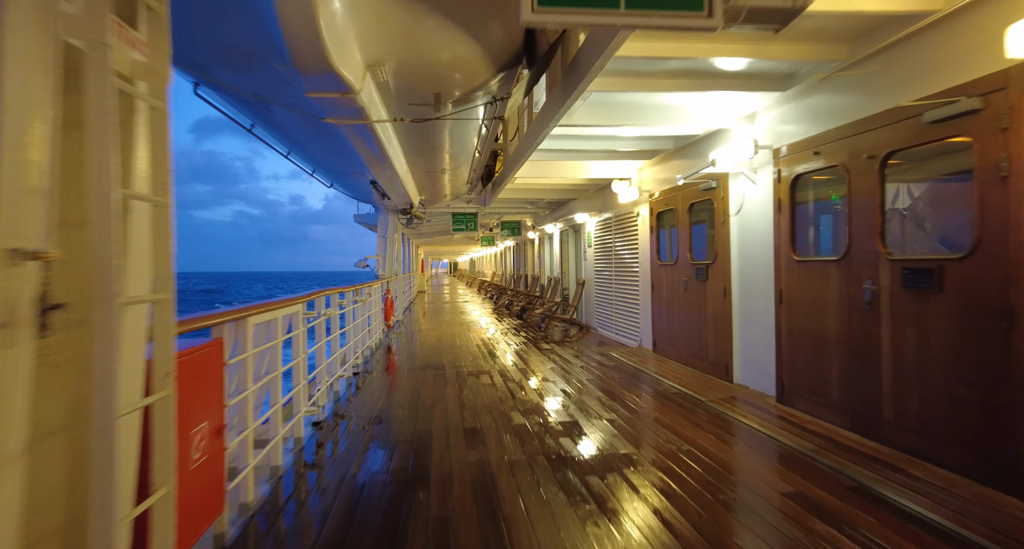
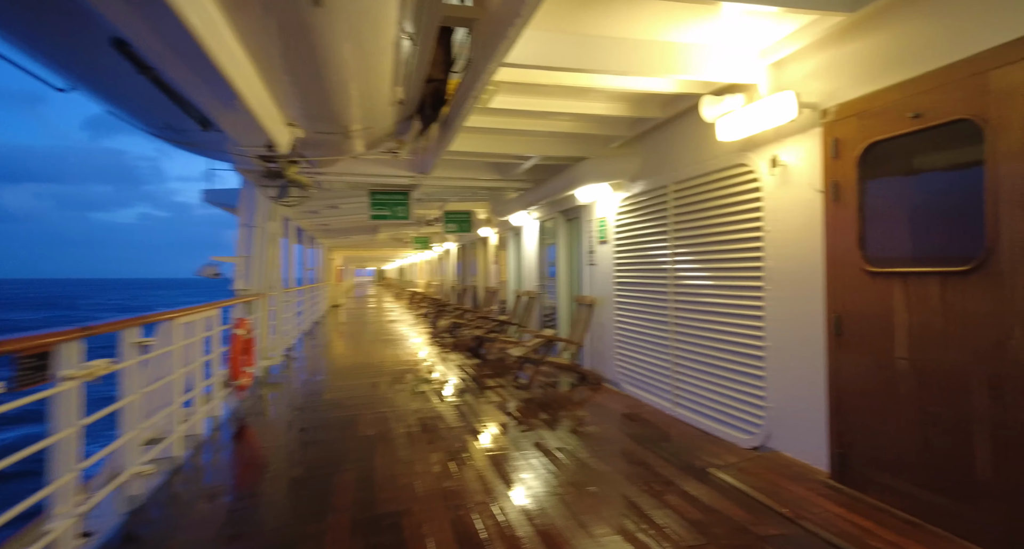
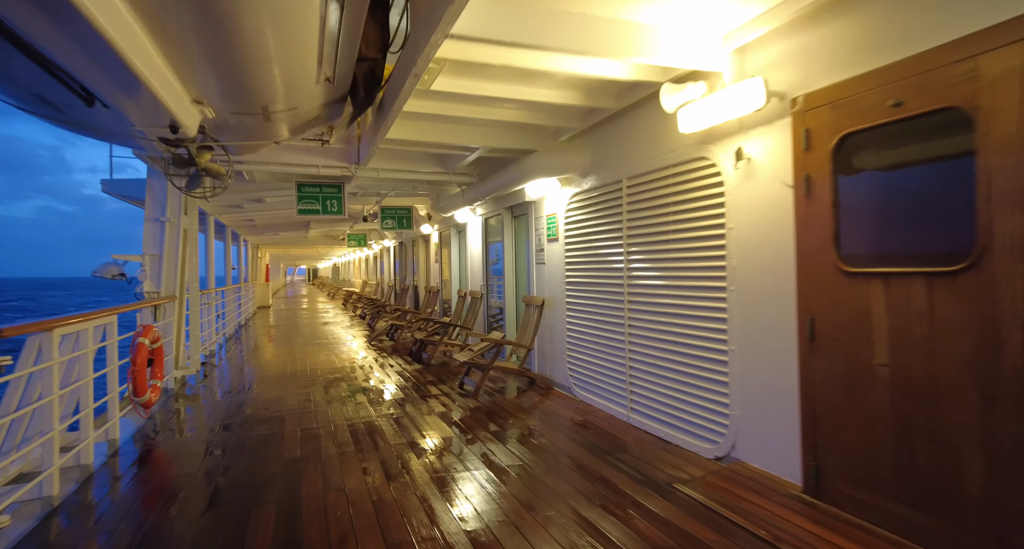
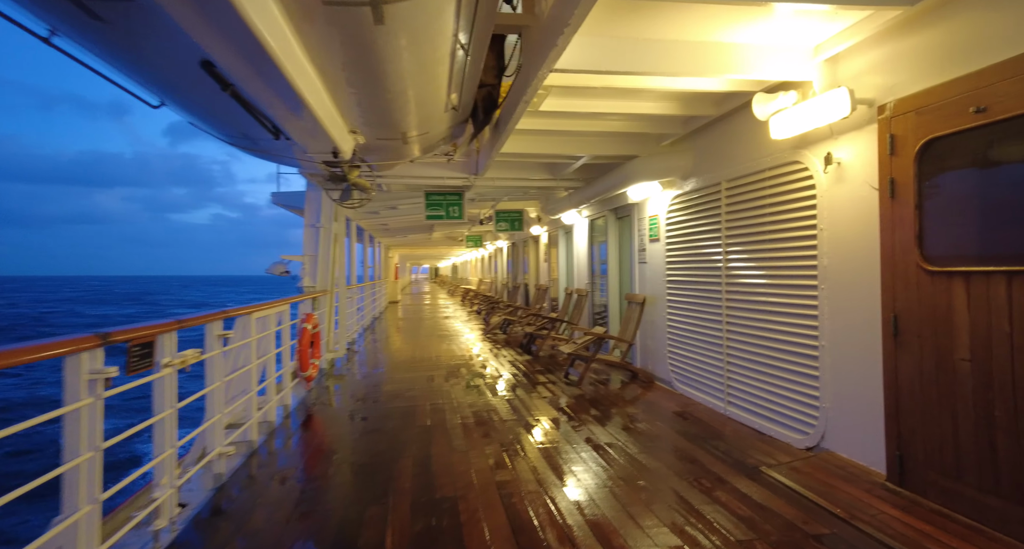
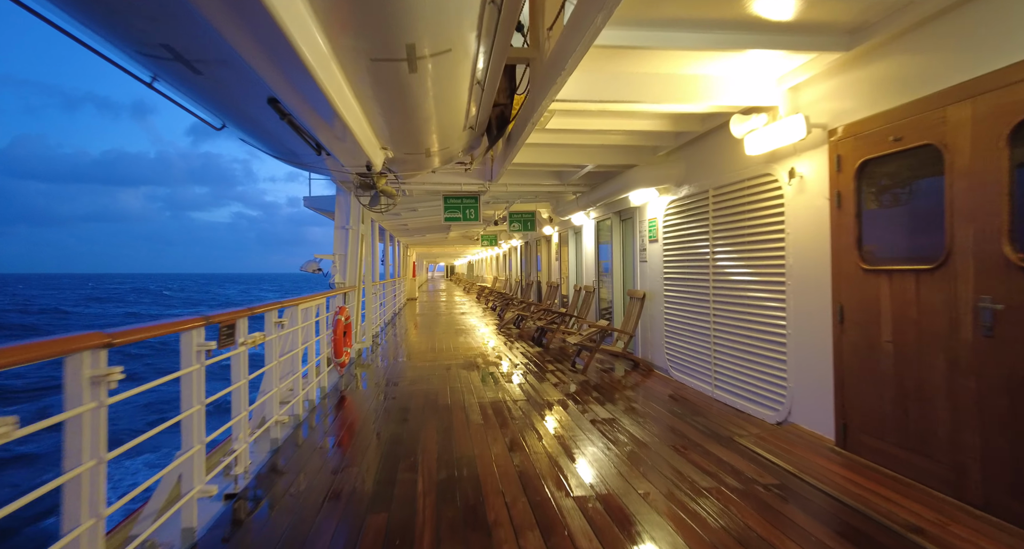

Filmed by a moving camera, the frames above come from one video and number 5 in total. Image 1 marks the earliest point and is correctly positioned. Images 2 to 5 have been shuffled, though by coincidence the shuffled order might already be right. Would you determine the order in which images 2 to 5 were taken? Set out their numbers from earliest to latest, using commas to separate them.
5, 4, 2, 3
